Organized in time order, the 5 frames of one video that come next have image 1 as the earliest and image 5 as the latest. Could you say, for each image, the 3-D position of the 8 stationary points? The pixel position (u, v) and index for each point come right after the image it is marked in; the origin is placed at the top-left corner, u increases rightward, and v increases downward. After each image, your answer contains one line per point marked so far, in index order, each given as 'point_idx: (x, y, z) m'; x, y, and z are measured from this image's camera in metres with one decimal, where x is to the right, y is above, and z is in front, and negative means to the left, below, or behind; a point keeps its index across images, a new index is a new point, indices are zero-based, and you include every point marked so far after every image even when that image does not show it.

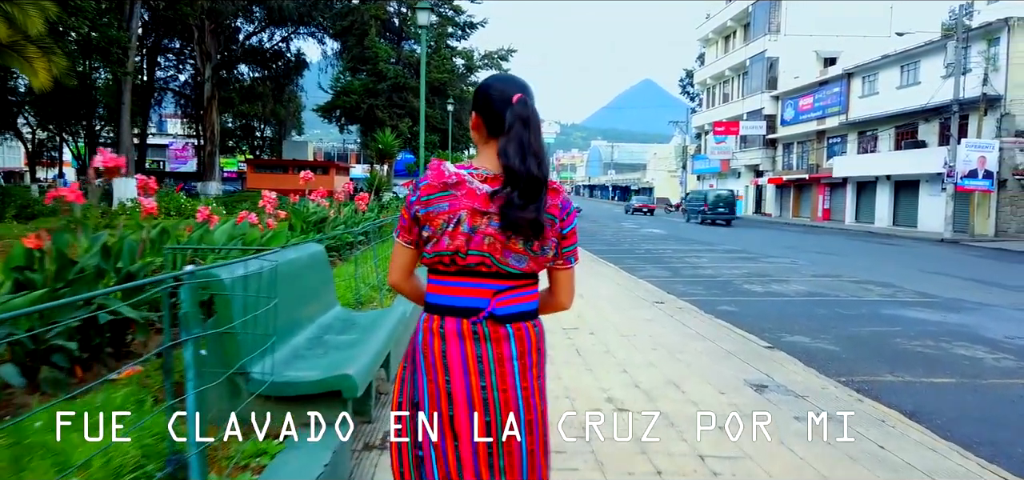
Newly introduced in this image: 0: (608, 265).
0: (+1.9, -0.5, +14.9) m
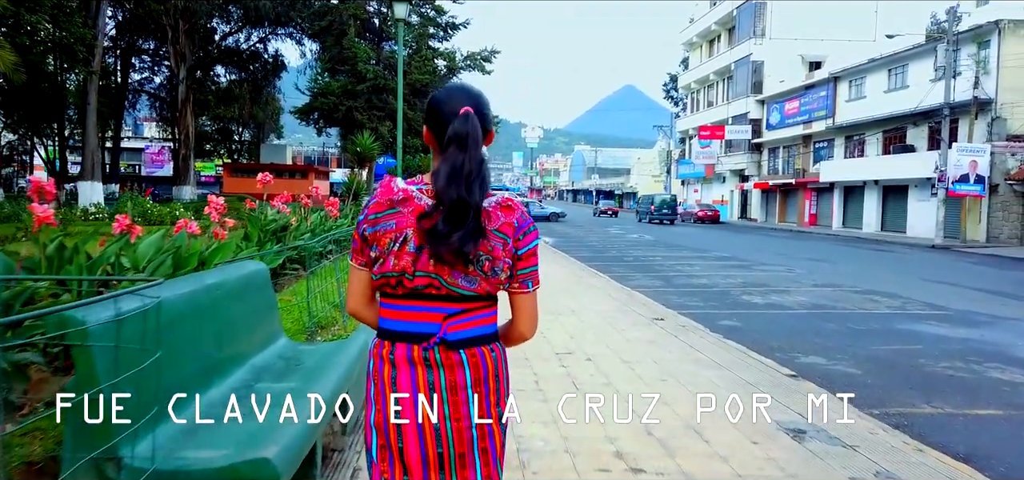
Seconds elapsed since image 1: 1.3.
0: (+1.6, -0.6, +14.1) m
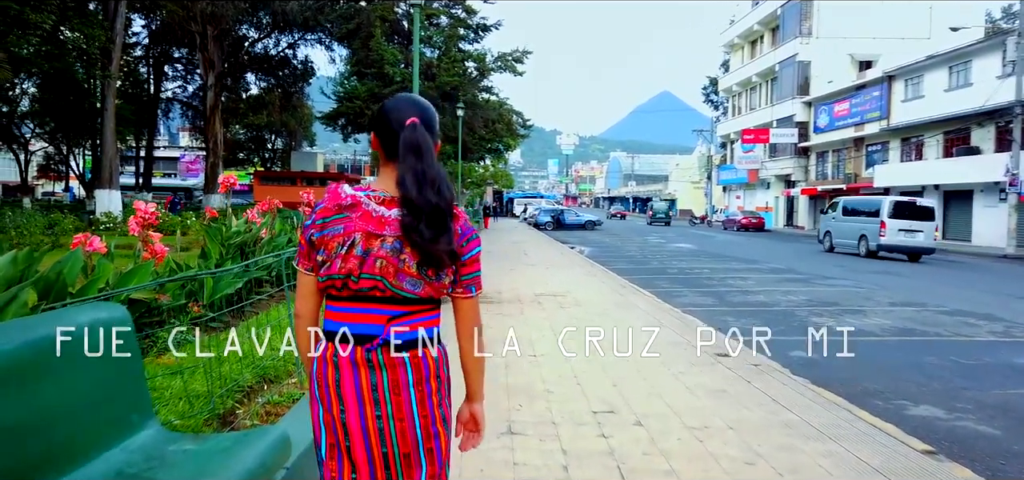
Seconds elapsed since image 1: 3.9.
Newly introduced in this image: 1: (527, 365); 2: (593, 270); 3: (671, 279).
0: (+2.1, -0.8, +12.4) m
1: (+0.1, -1.0, +6.1) m
2: (+1.8, -0.6, +16.3) m
3: (+3.4, -0.8, +16.2) m
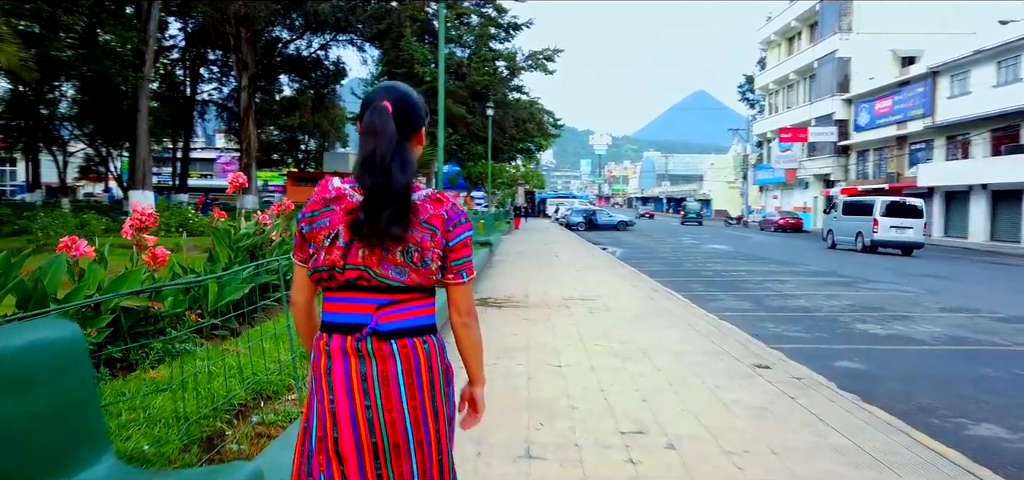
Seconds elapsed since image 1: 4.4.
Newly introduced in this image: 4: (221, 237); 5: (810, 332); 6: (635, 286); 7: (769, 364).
0: (+2.6, -0.9, +11.9) m
1: (+0.3, -1.0, +5.7) m
2: (+2.4, -0.7, +15.8) m
3: (+4.0, -0.9, +15.7) m
4: (-2.2, 0.0, +5.6) m
5: (+3.8, -1.2, +9.6) m
6: (+2.2, -0.8, +13.1) m
7: (+2.2, -1.0, +6.4) m
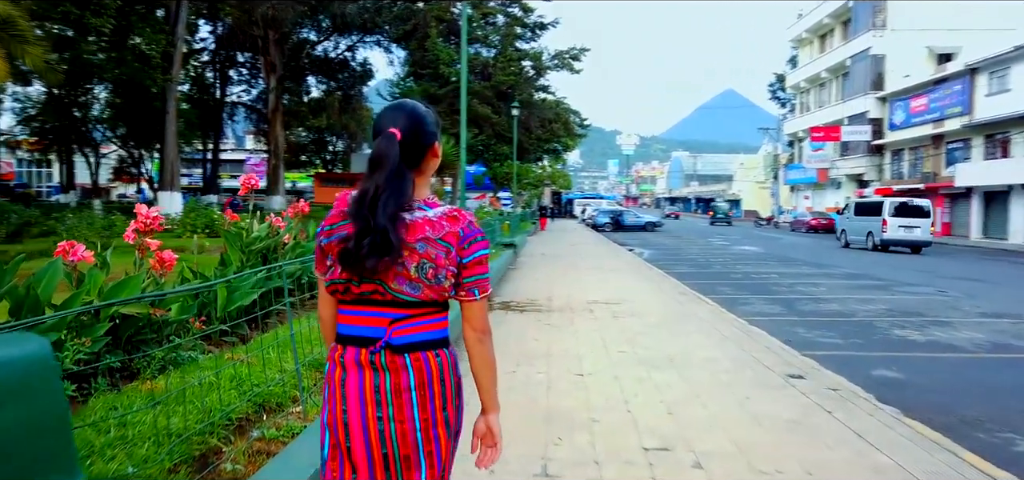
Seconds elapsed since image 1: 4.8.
0: (+2.9, -0.9, +11.6) m
1: (+0.4, -1.0, +5.5) m
2: (+2.9, -0.7, +15.5) m
3: (+4.5, -0.9, +15.3) m
4: (-2.0, 0.0, +5.5) m
5: (+4.1, -1.2, +9.3) m
6: (+2.6, -0.8, +12.8) m
7: (+2.3, -1.1, +6.1) m
